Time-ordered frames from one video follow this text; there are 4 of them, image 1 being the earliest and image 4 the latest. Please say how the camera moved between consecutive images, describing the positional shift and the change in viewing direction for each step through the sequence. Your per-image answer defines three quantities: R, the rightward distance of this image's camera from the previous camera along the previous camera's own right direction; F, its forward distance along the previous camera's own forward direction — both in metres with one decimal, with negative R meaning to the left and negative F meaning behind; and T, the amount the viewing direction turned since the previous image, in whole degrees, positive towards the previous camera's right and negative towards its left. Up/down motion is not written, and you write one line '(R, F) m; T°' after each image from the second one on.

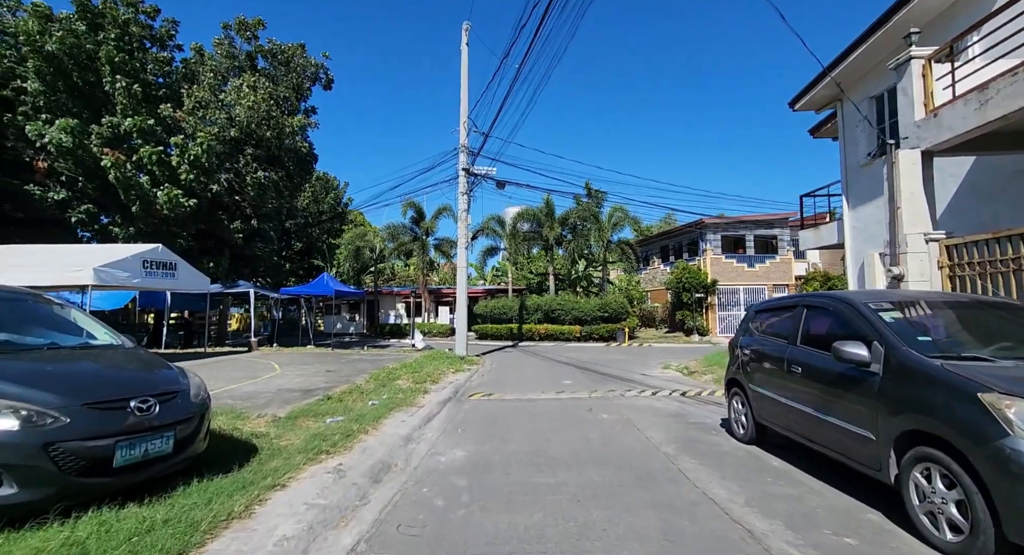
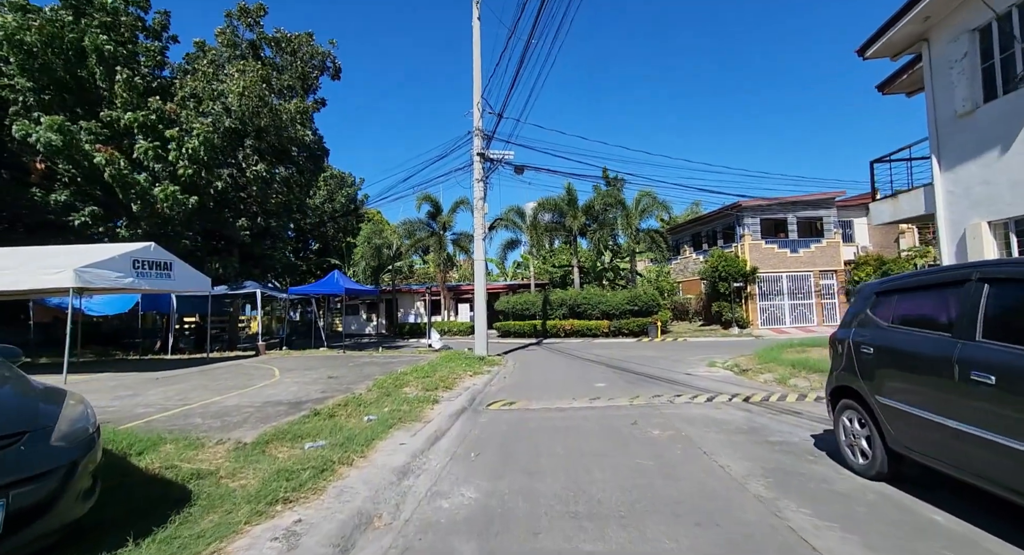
(0.0, +1.7) m; -3°
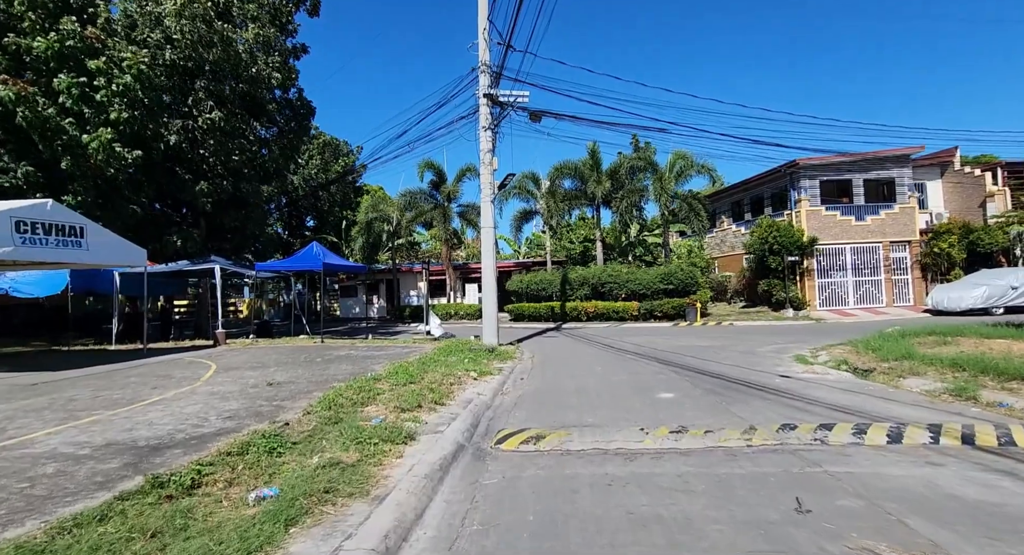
(-0.2, +3.8) m; -1°
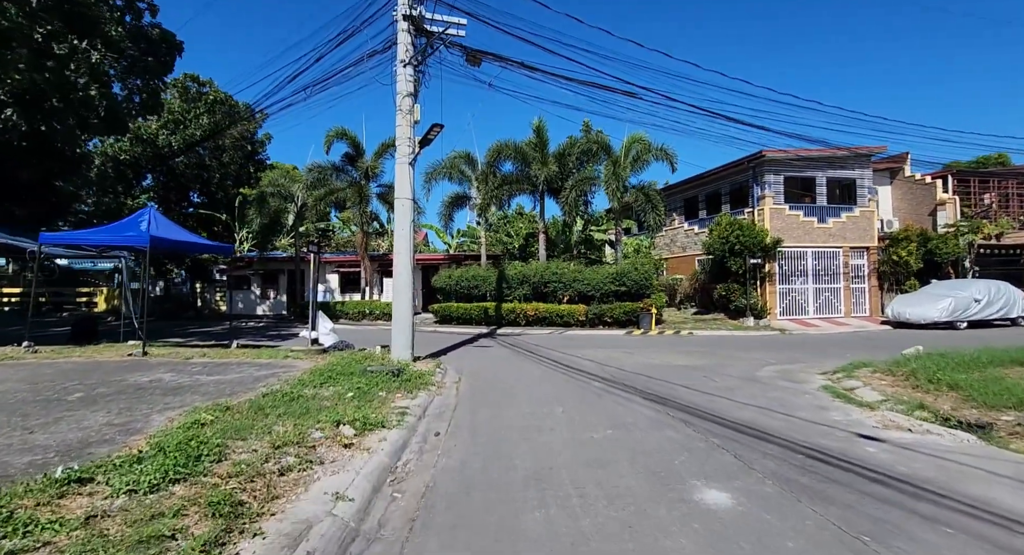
(+0.2, +4.2) m; +8°
